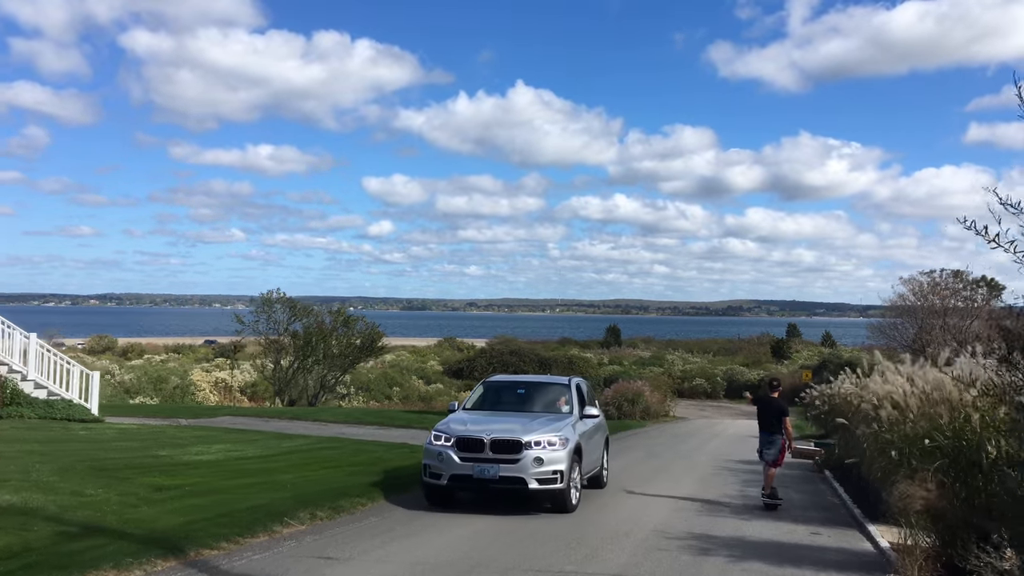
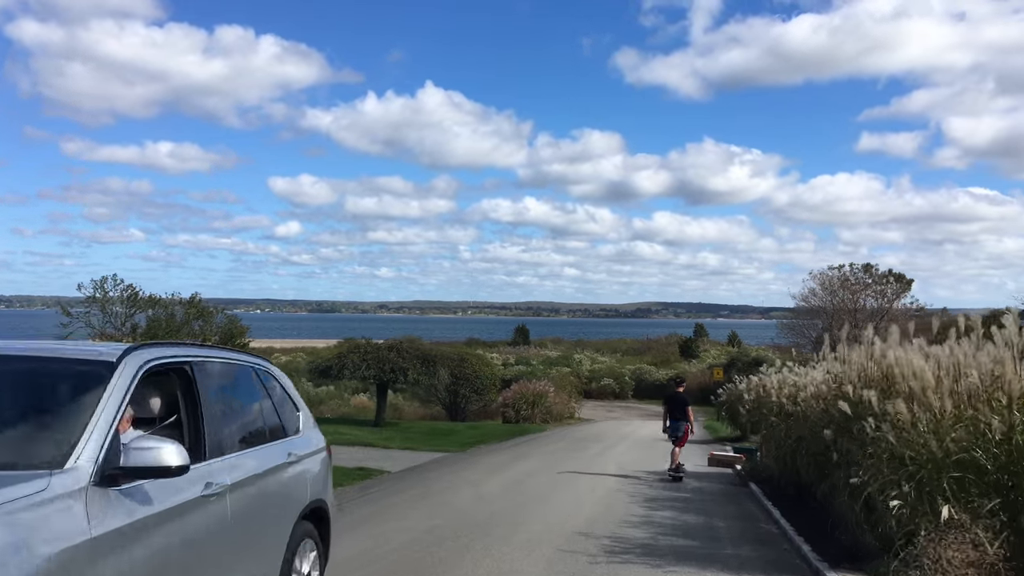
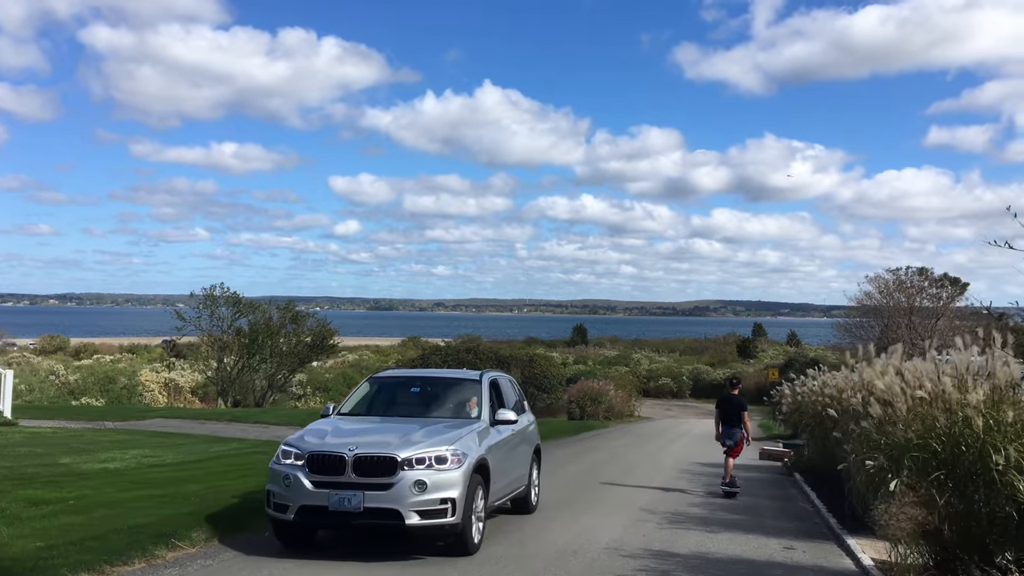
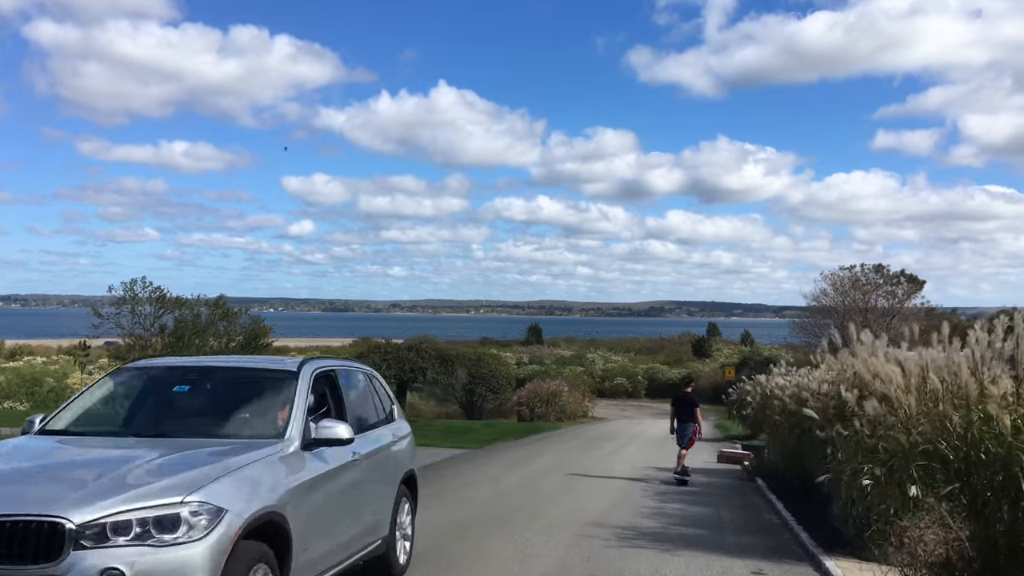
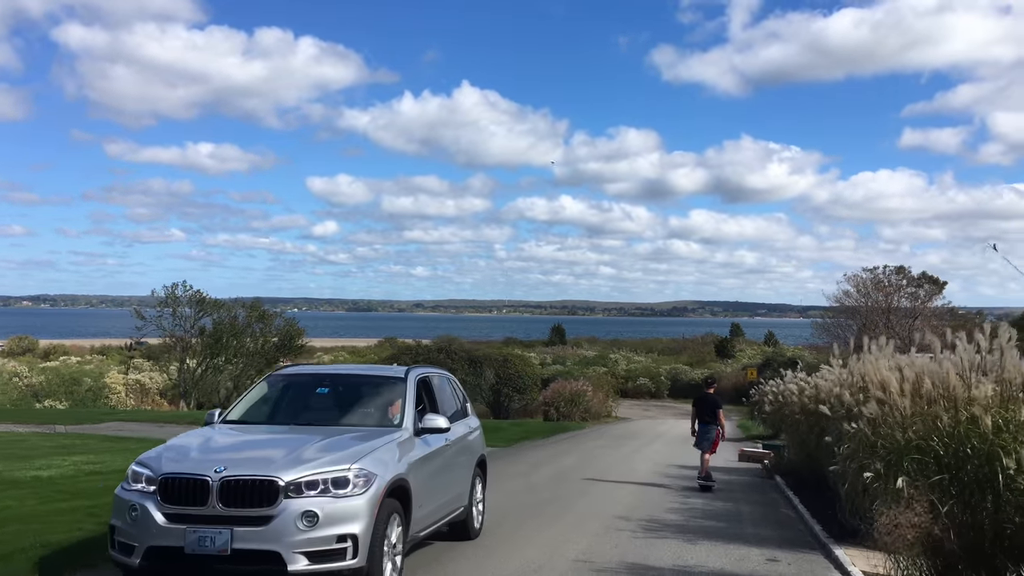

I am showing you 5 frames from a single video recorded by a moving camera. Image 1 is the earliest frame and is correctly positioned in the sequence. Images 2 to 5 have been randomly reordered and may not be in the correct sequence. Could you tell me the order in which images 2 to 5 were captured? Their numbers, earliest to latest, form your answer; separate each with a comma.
3, 5, 4, 2
